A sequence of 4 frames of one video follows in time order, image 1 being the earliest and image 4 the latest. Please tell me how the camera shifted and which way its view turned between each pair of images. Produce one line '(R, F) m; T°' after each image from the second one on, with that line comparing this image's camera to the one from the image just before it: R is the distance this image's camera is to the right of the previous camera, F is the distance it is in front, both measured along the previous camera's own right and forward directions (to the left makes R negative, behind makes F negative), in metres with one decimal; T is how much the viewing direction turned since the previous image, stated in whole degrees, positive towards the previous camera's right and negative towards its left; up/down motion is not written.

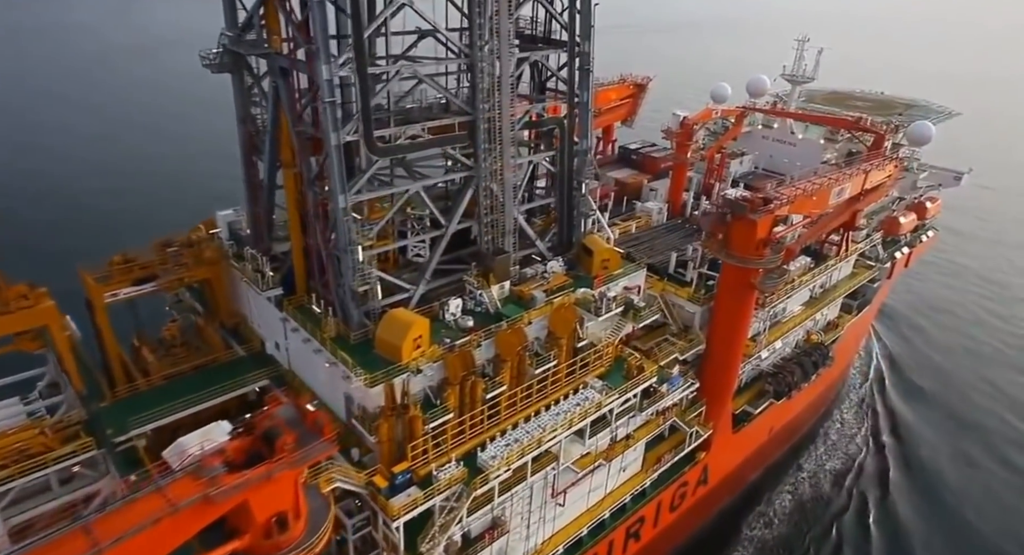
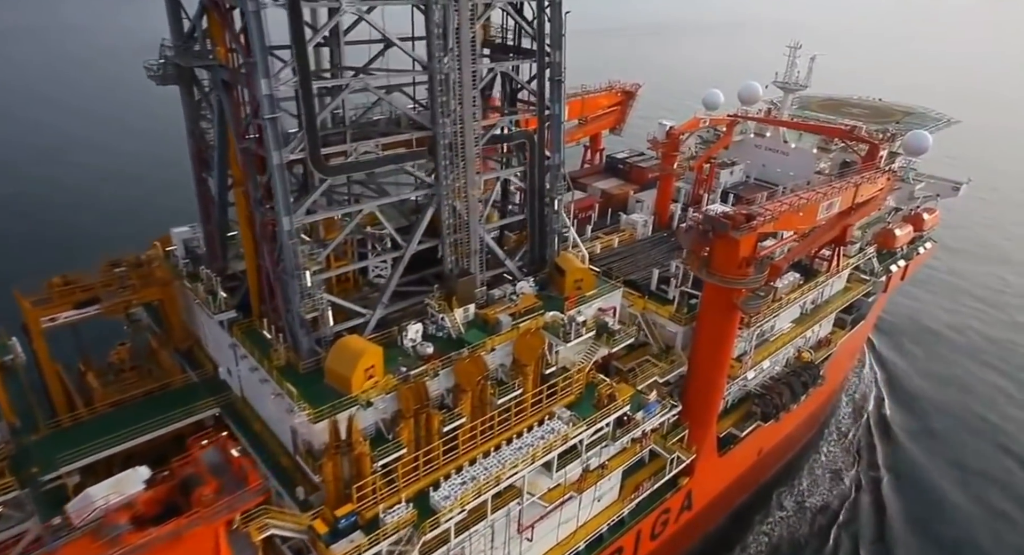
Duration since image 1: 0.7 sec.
(+1.0, +1.0) m; 0°
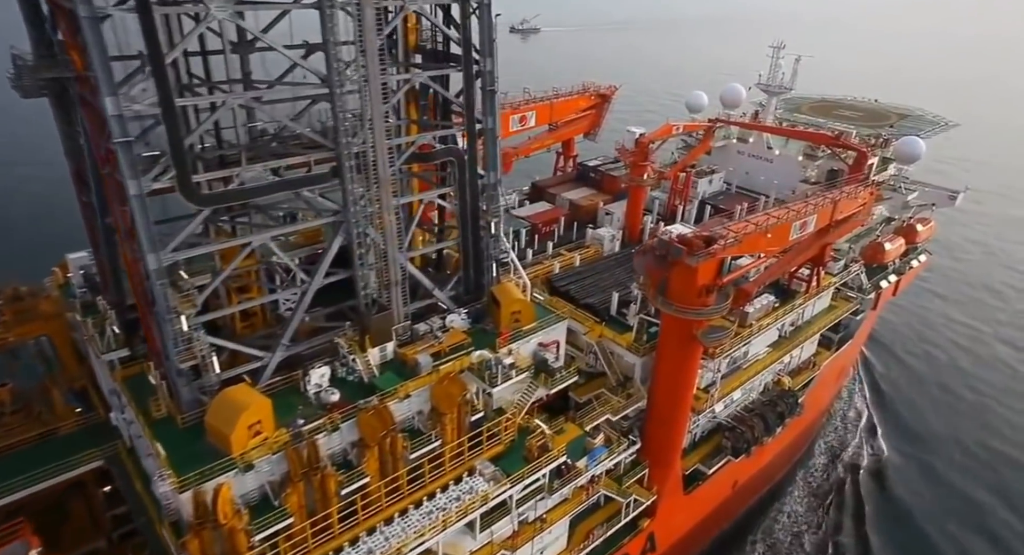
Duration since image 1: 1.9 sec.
(+2.1, +2.0) m; -1°
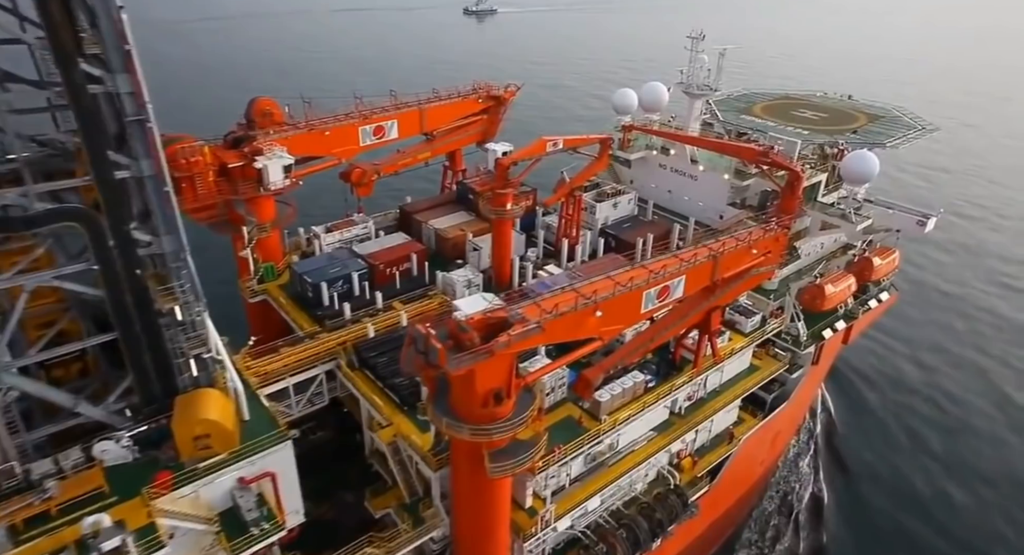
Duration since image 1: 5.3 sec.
(+6.3, +5.7) m; -2°
